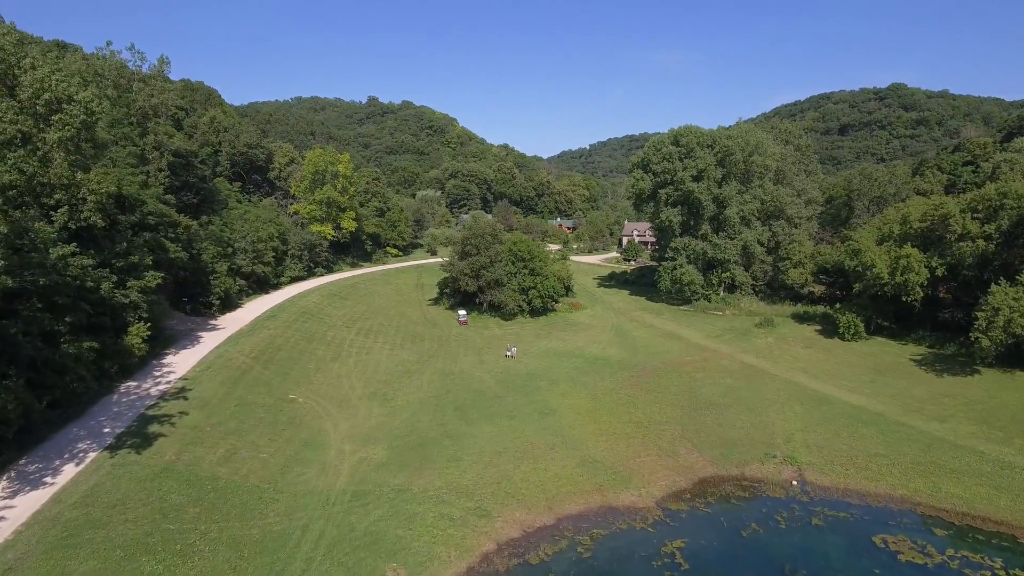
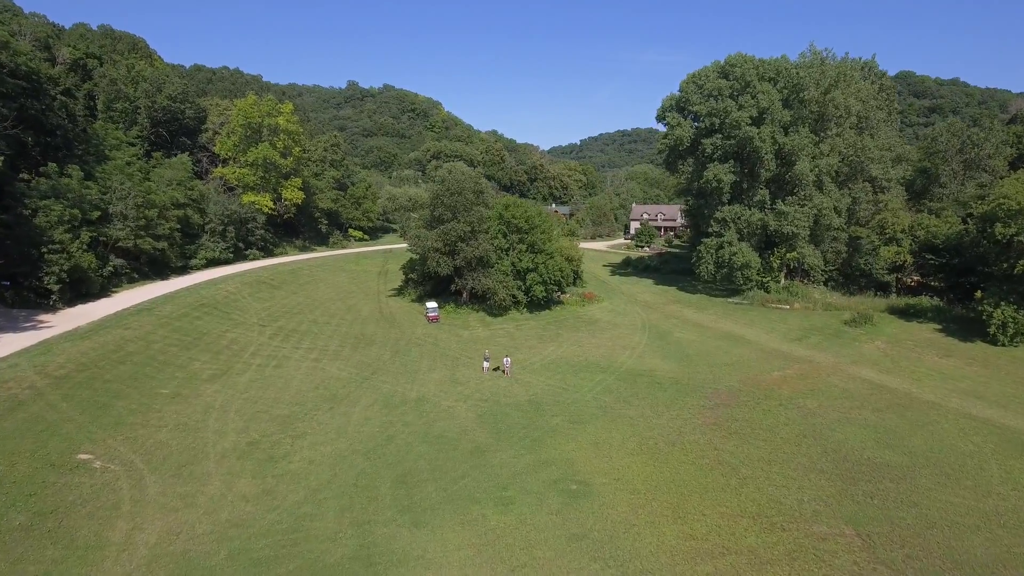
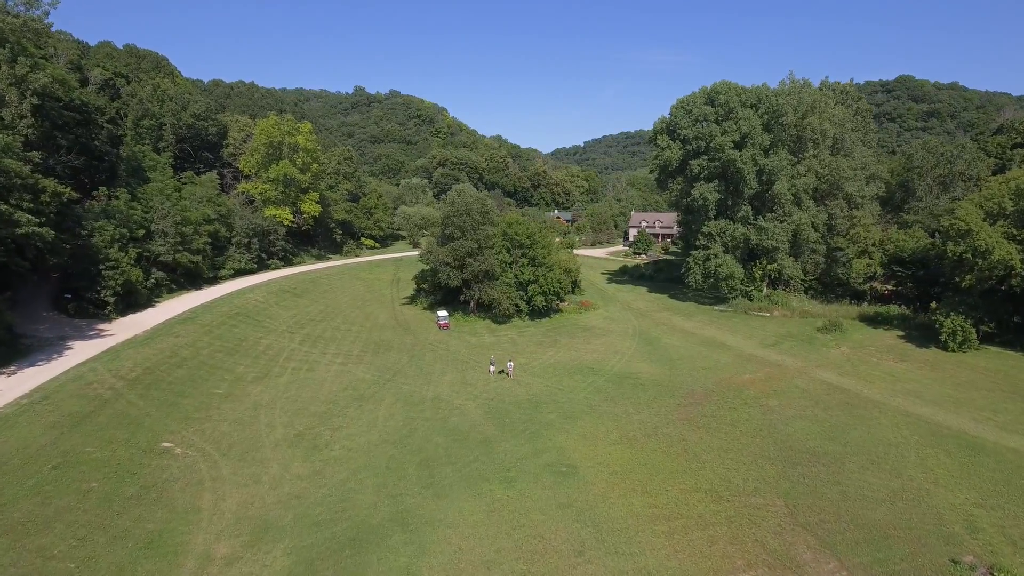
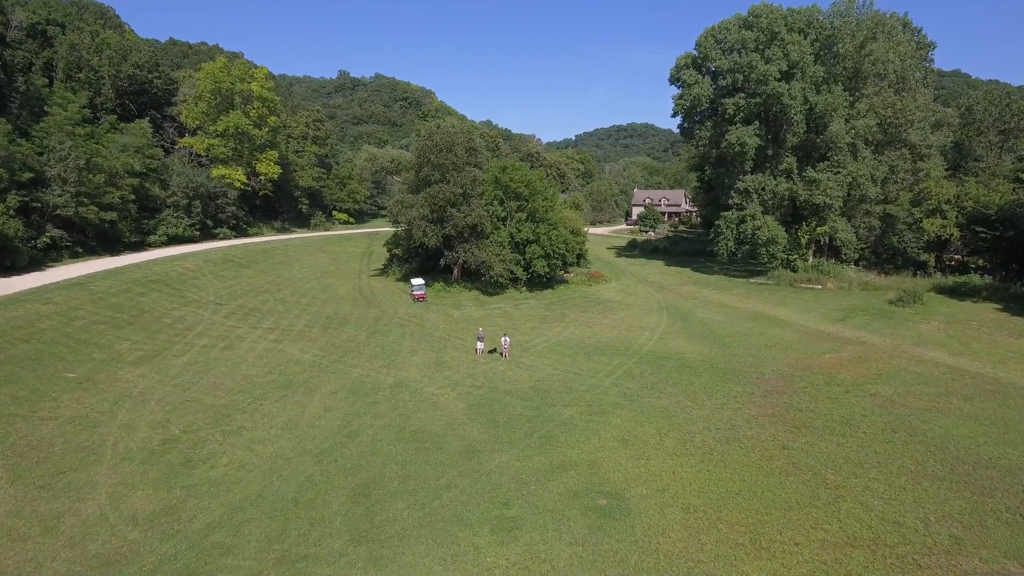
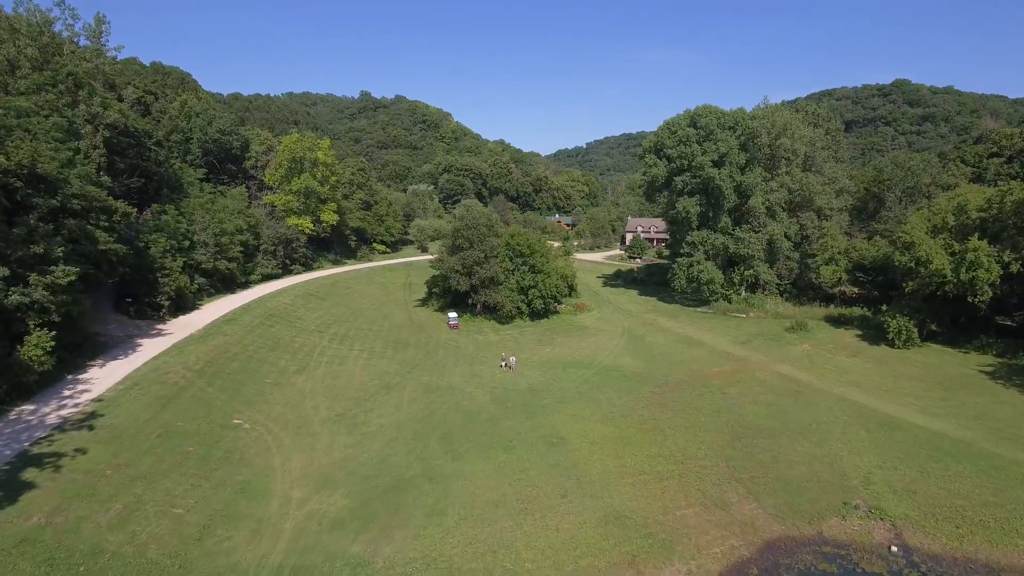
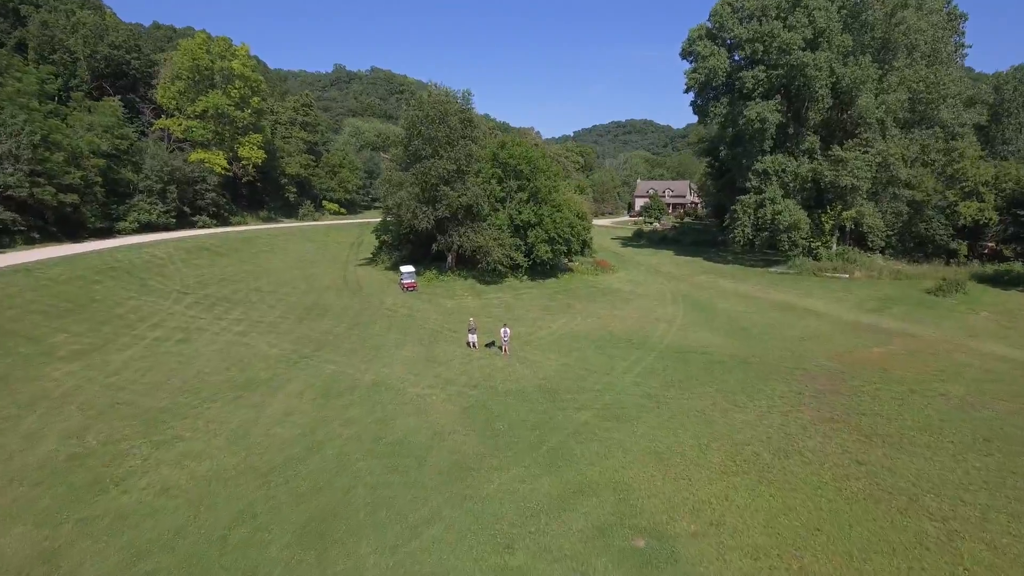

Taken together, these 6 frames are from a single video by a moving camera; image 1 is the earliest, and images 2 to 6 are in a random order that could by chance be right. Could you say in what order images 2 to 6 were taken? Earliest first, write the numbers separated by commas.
5, 3, 2, 4, 6
